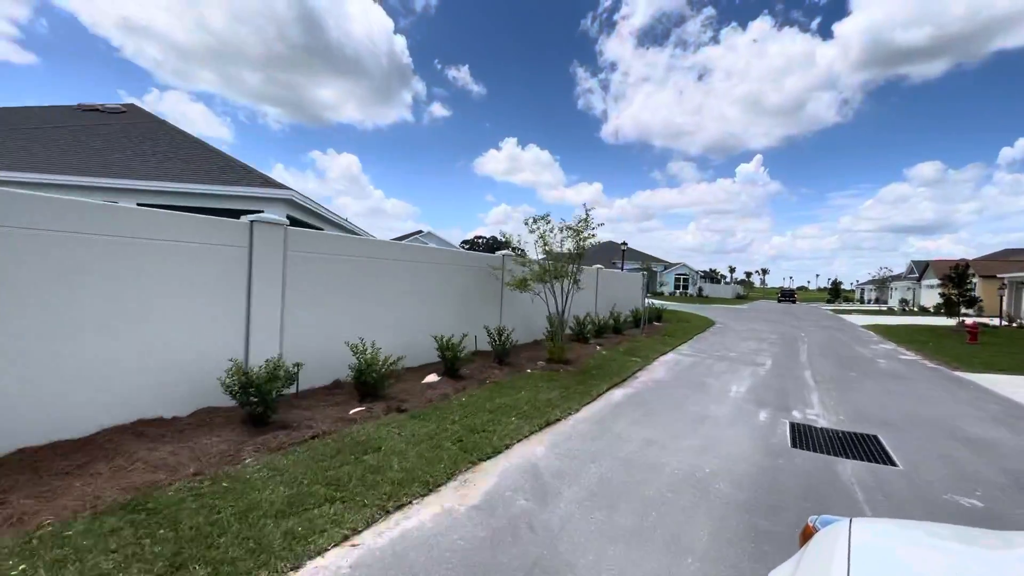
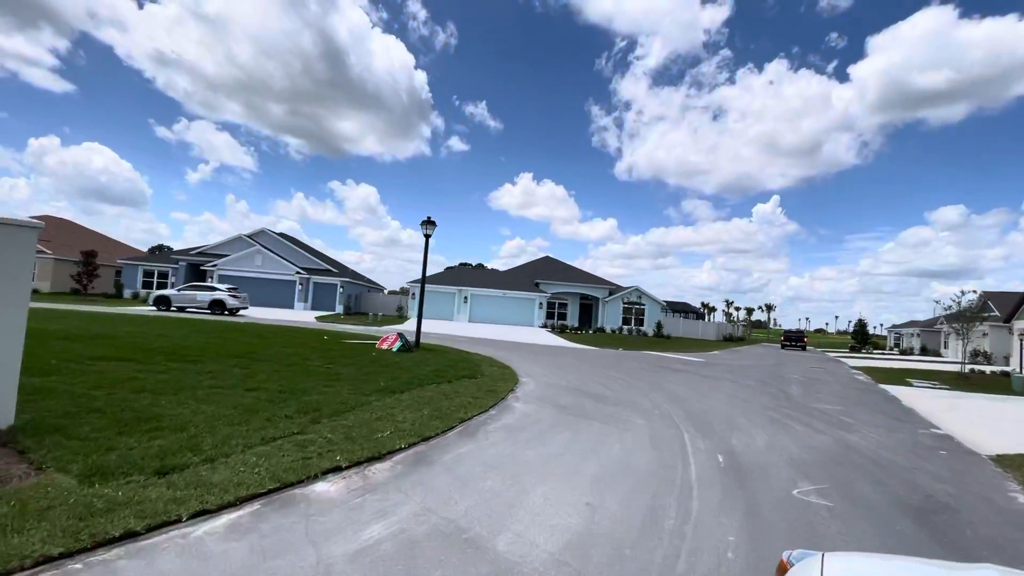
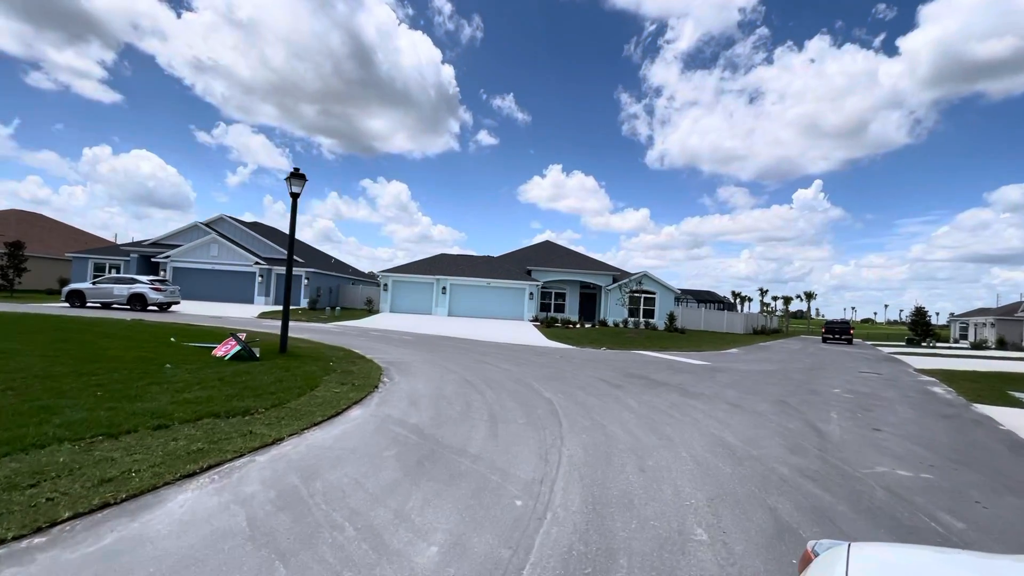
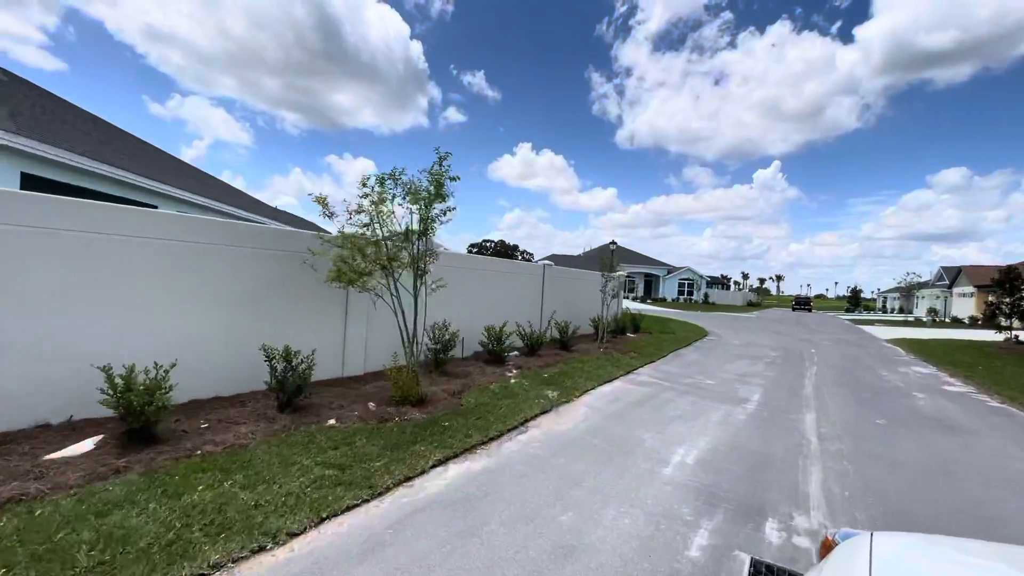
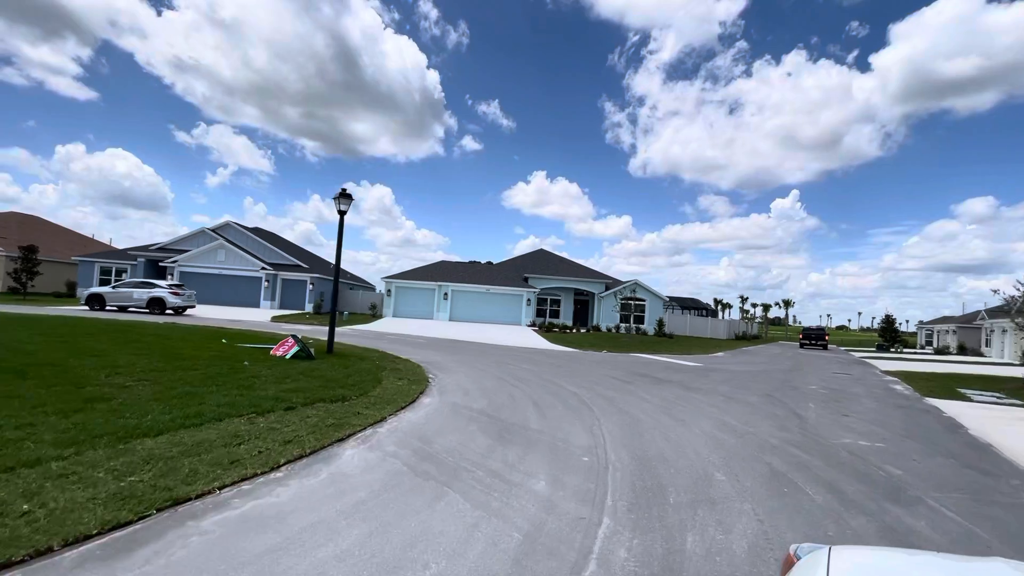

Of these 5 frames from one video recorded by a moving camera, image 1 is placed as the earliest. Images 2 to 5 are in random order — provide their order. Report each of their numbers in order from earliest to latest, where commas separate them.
4, 2, 5, 3
